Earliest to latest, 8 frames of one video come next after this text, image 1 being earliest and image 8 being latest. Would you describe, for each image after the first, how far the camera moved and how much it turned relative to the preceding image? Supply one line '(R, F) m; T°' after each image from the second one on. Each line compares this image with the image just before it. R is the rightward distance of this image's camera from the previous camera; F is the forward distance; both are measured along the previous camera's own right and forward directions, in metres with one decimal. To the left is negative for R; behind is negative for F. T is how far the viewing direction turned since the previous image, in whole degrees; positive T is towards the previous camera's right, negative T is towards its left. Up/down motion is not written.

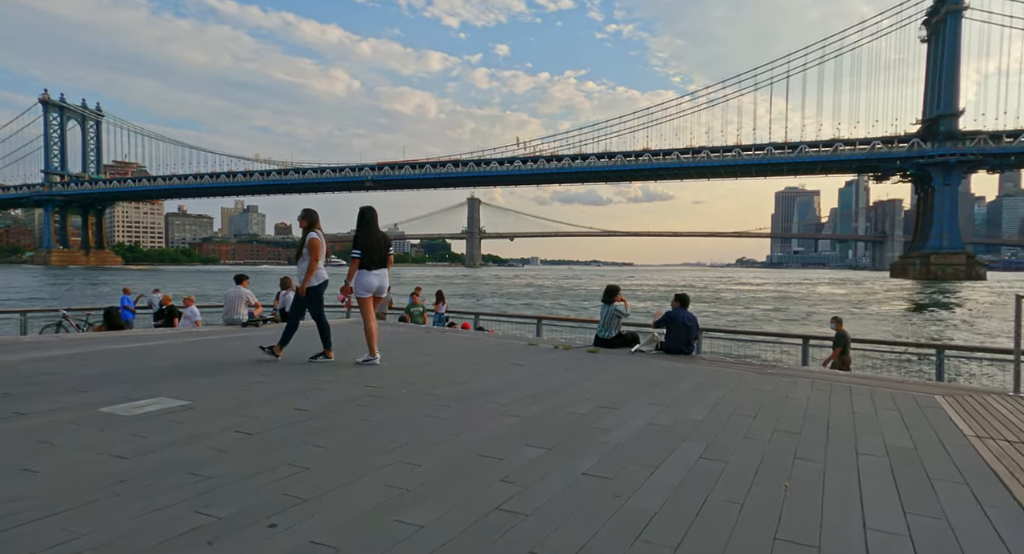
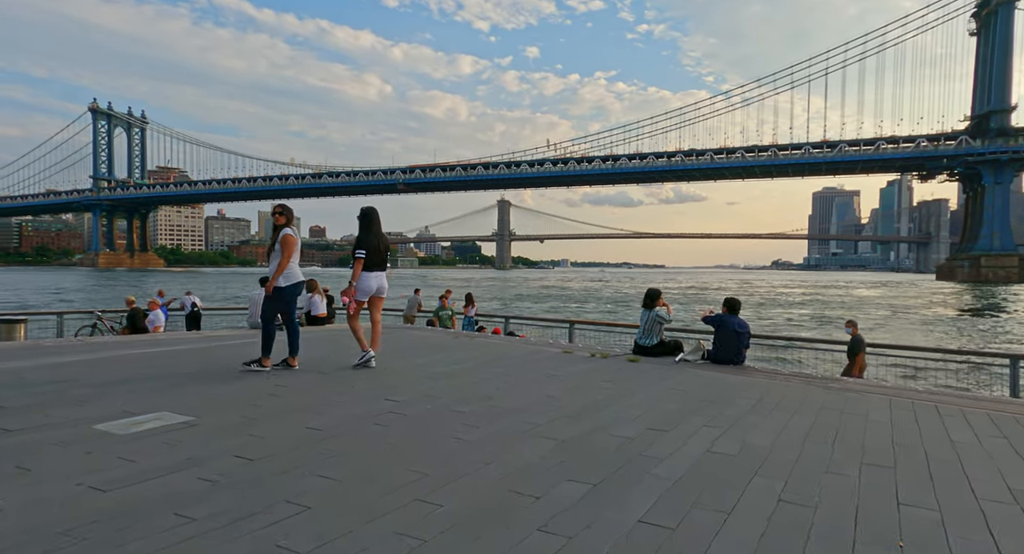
(0.0, +0.5) m; -3°
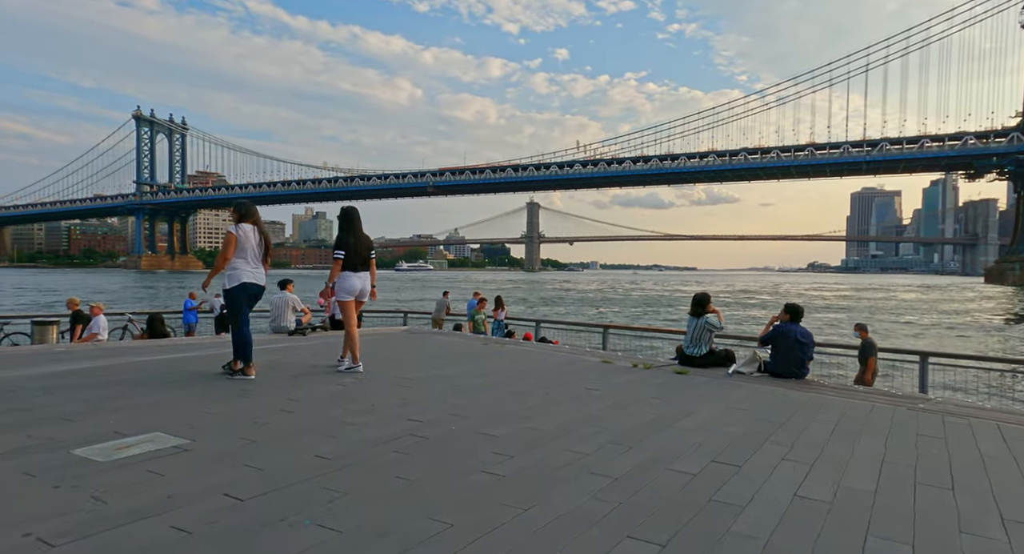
(-0.1, +0.6) m; -3°
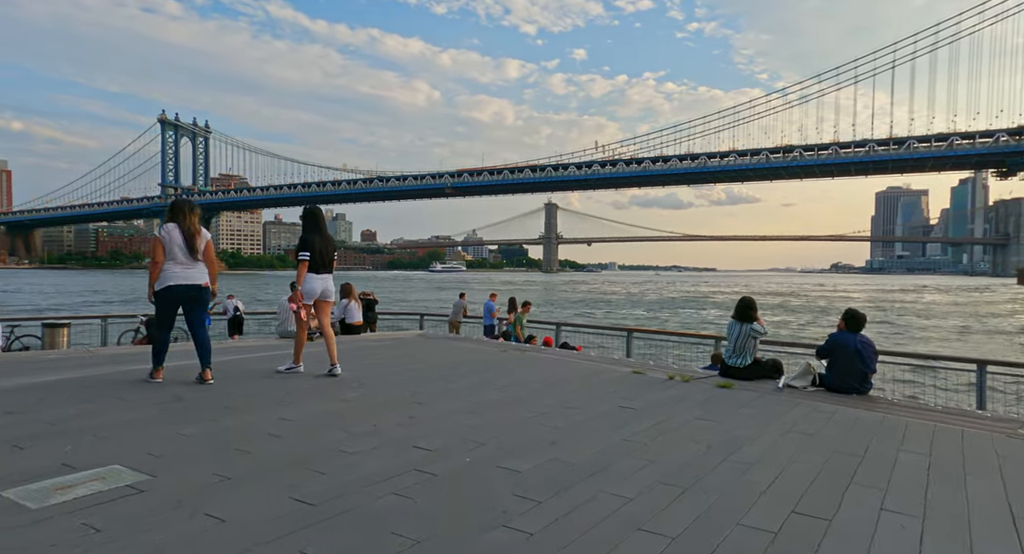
(0.0, +0.6) m; -2°
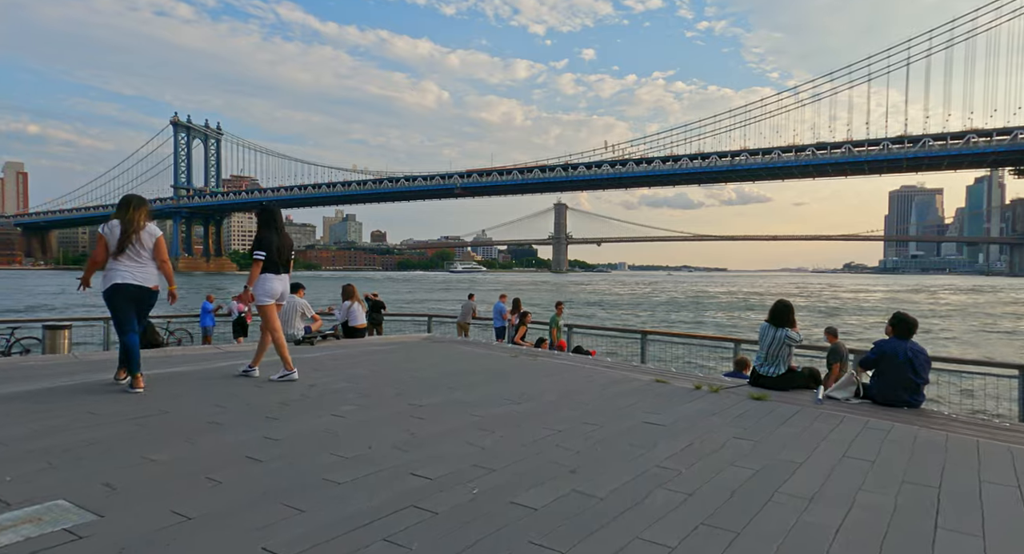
(0.0, +0.5) m; -1°
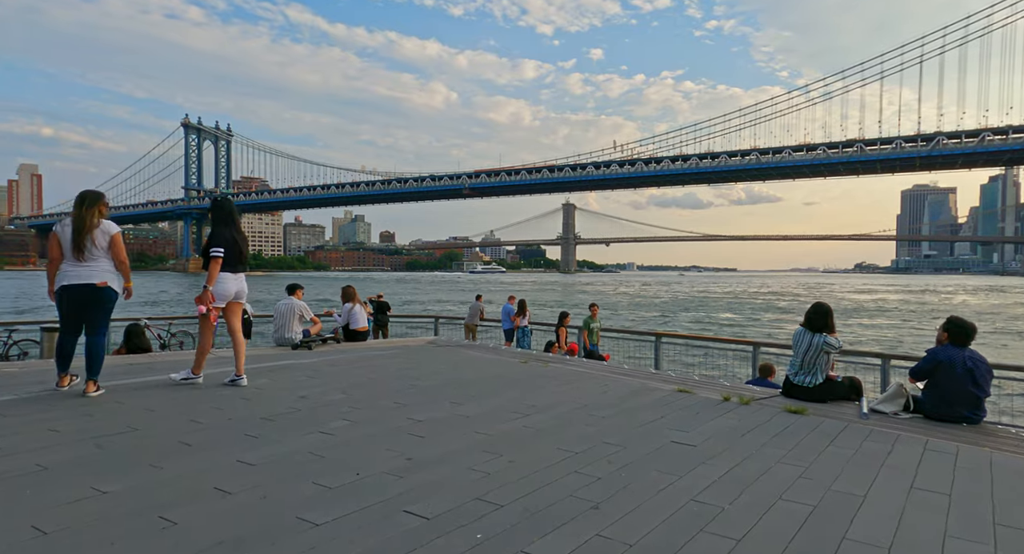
(0.0, +0.5) m; -1°
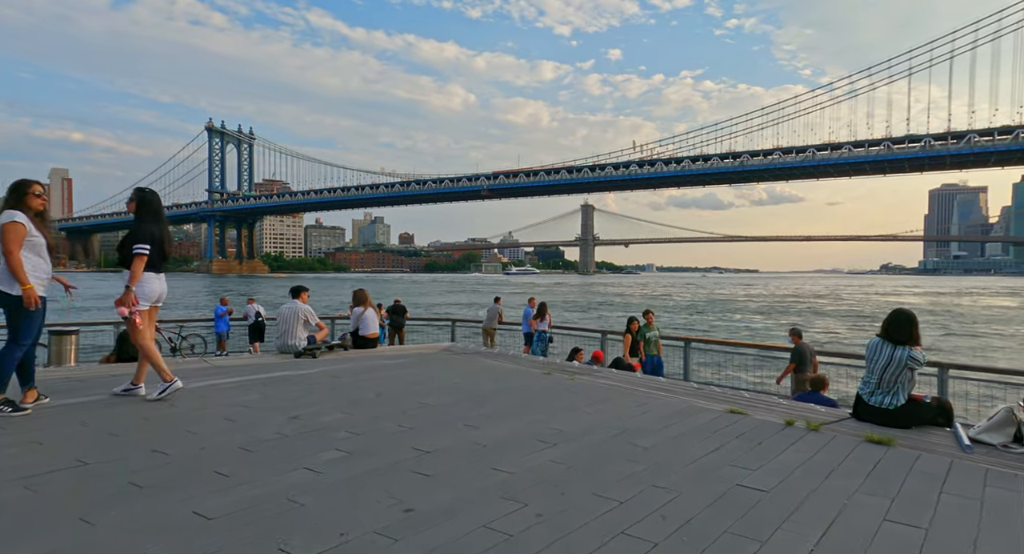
(0.0, +0.7) m; -2°
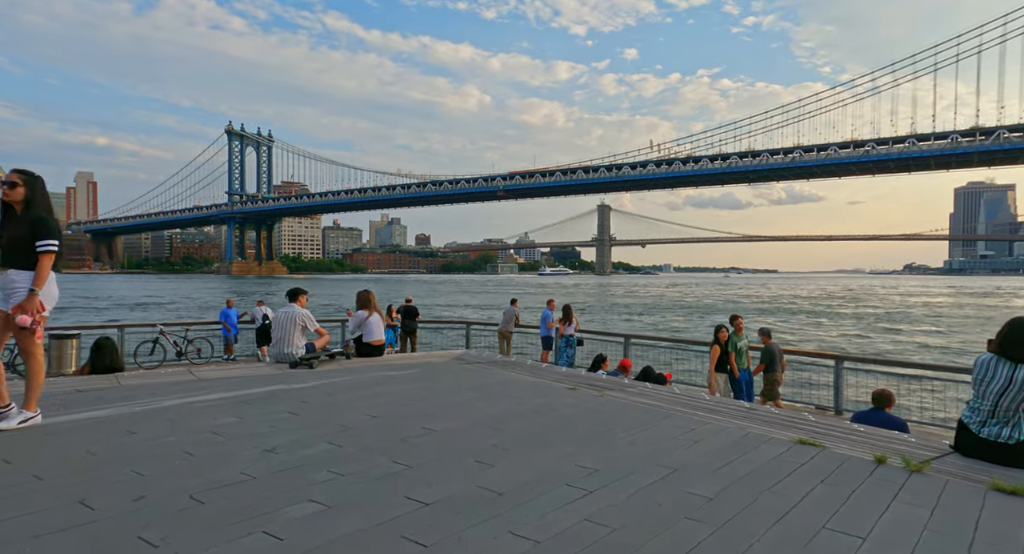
(0.0, +0.8) m; -1°
